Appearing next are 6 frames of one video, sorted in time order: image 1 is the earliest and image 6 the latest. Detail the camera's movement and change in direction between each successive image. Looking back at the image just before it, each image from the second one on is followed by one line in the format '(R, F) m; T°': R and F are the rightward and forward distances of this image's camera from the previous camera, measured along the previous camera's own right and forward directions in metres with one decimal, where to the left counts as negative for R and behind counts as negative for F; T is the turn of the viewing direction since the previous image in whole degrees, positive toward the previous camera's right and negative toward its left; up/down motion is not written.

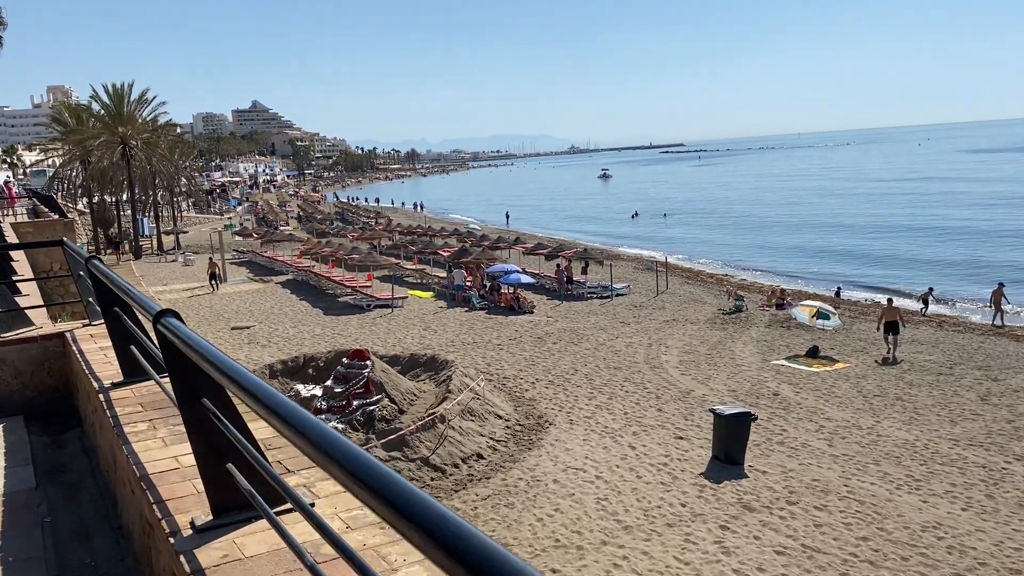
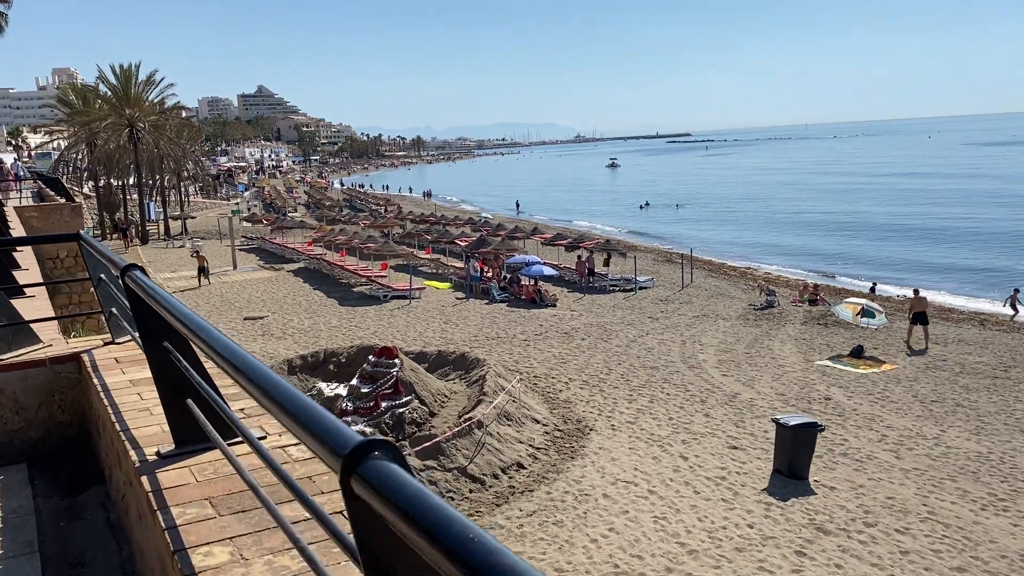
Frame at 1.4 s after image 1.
(-0.5, +0.9) m; 0°
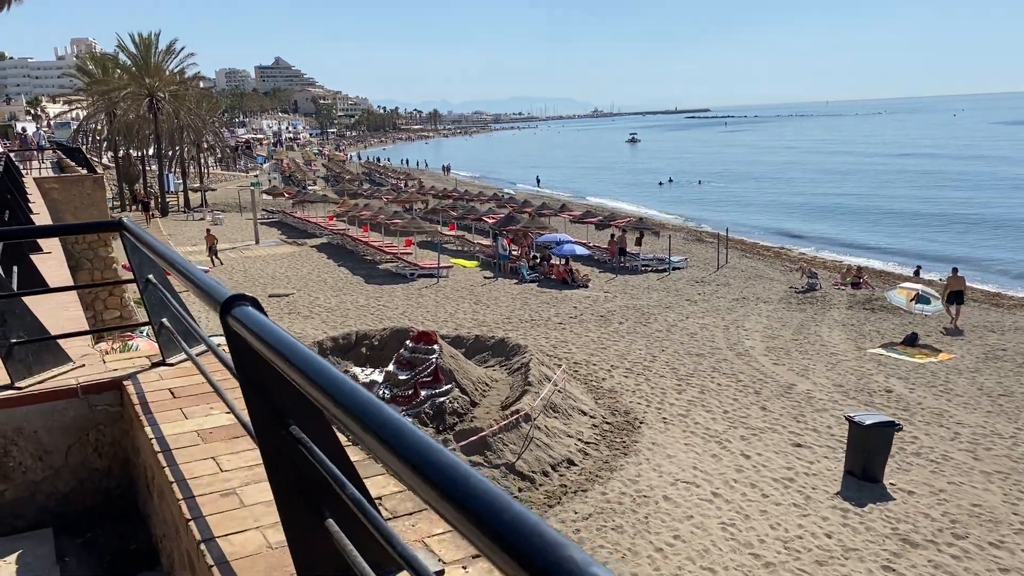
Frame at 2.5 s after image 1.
(-0.5, +0.8) m; -1°
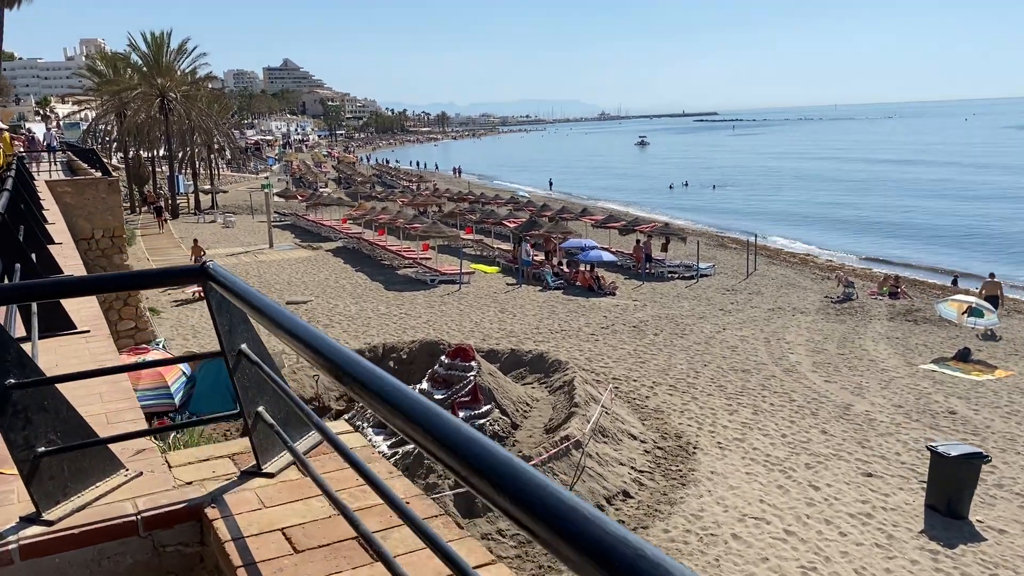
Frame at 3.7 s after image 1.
(-0.5, +0.8) m; 0°
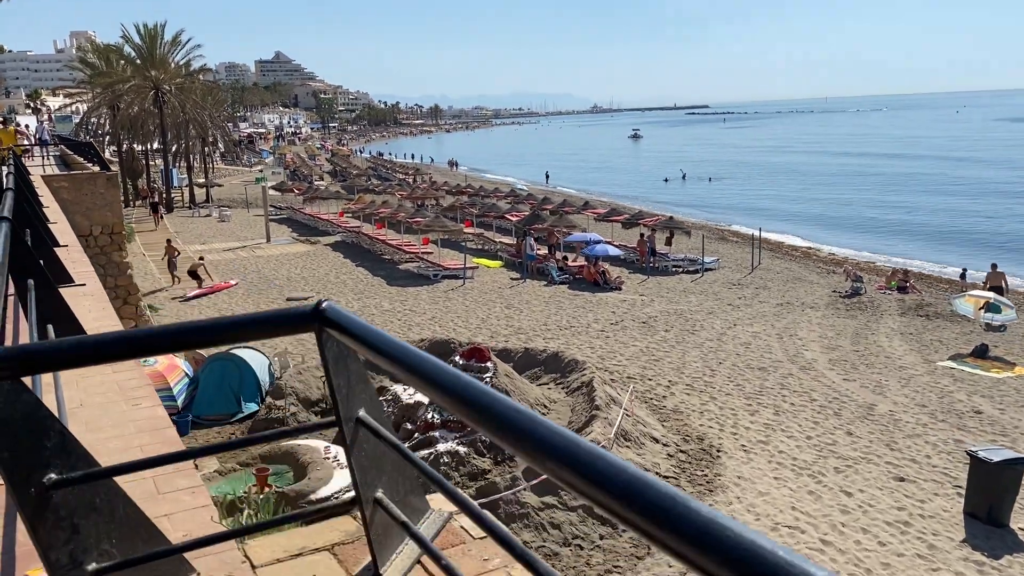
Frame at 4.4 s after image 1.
(-0.3, +0.4) m; 0°
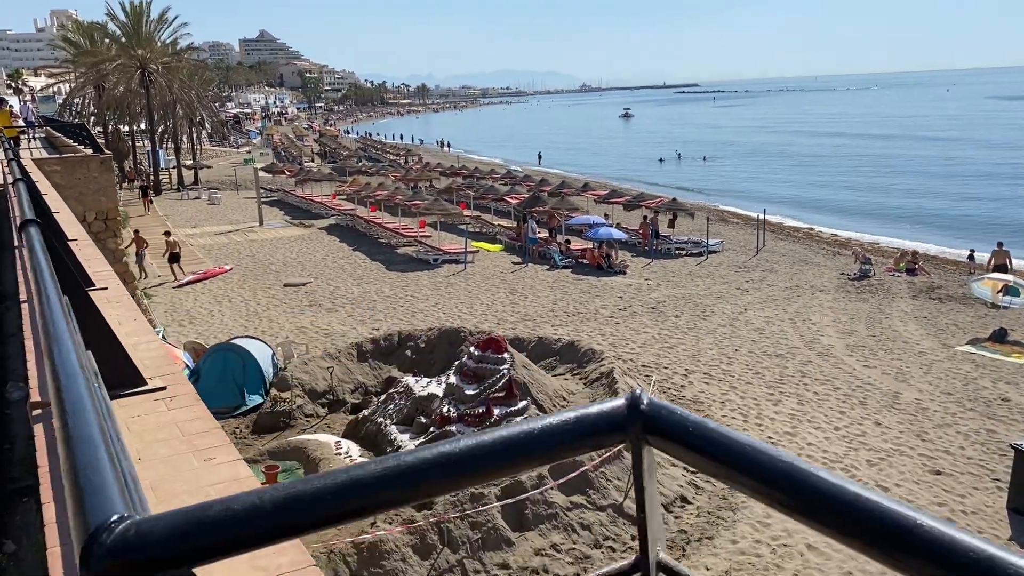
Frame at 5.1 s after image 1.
(-0.4, +0.5) m; +1°
